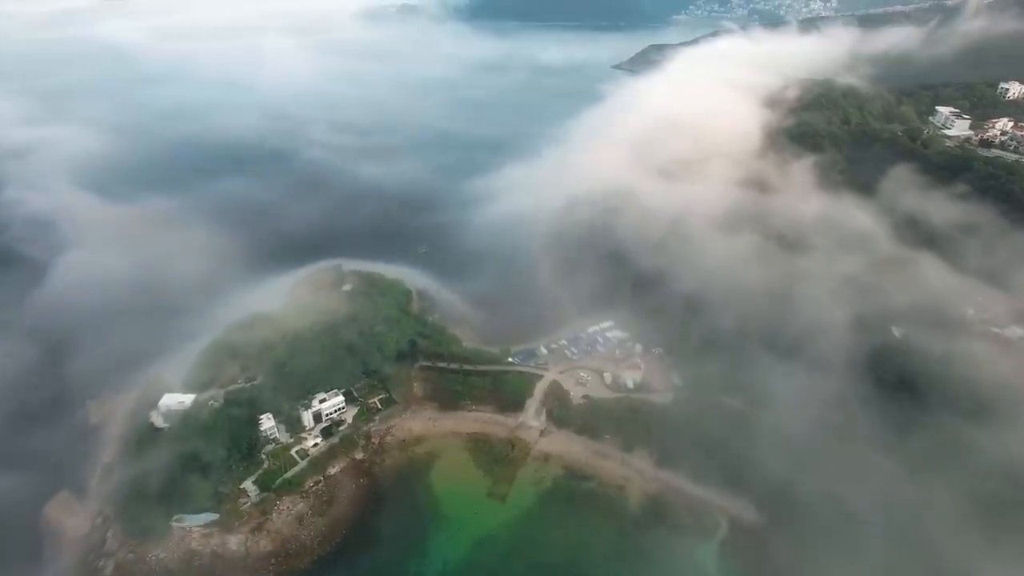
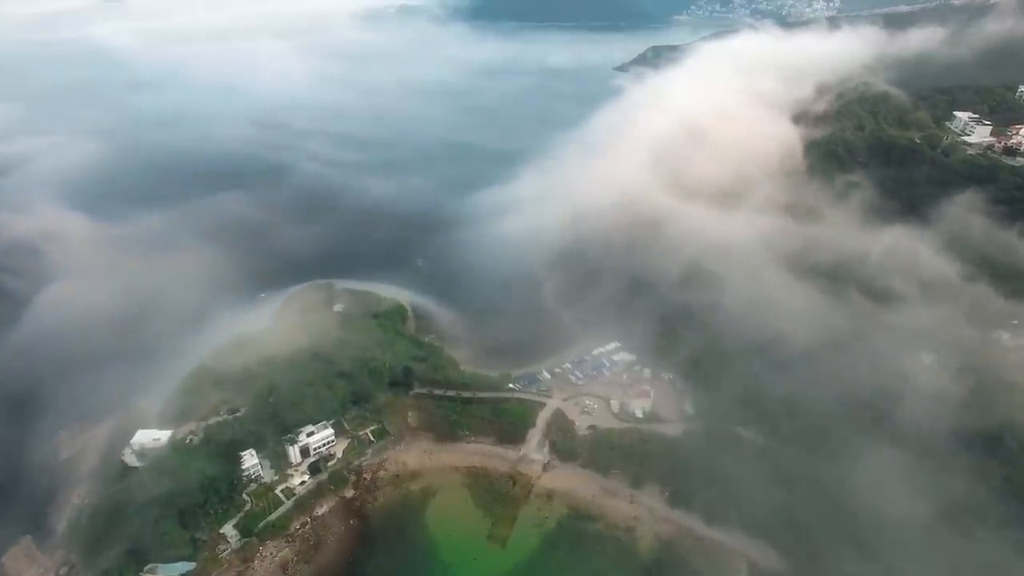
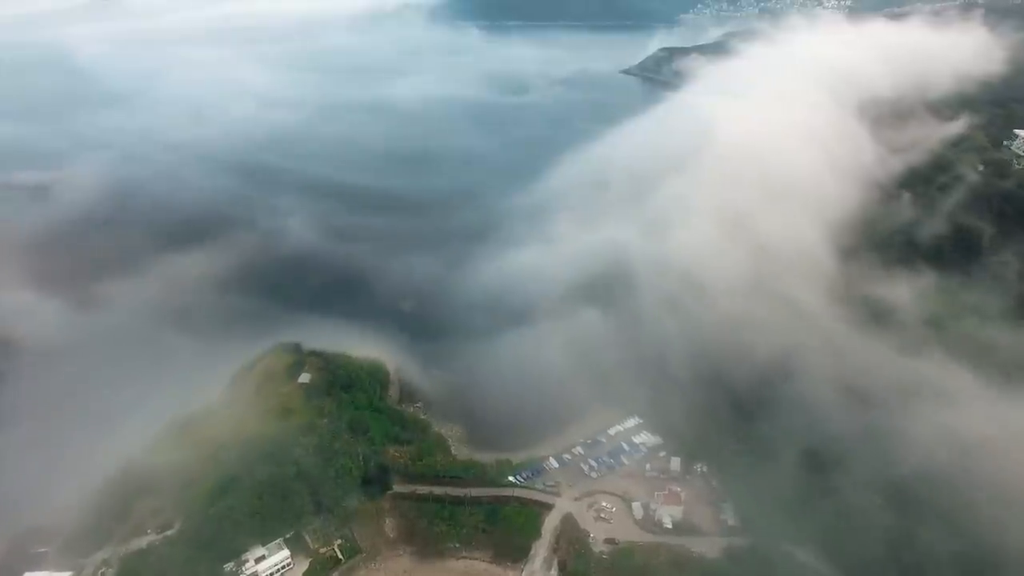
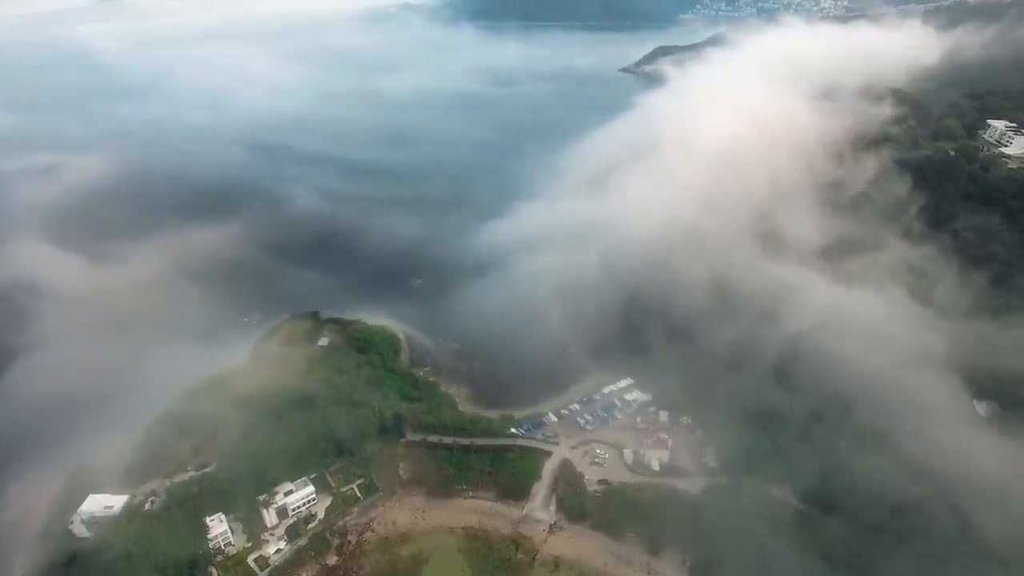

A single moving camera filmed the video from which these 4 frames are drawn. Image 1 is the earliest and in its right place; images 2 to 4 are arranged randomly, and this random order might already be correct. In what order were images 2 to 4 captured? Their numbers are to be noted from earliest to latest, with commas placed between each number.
2, 4, 3
